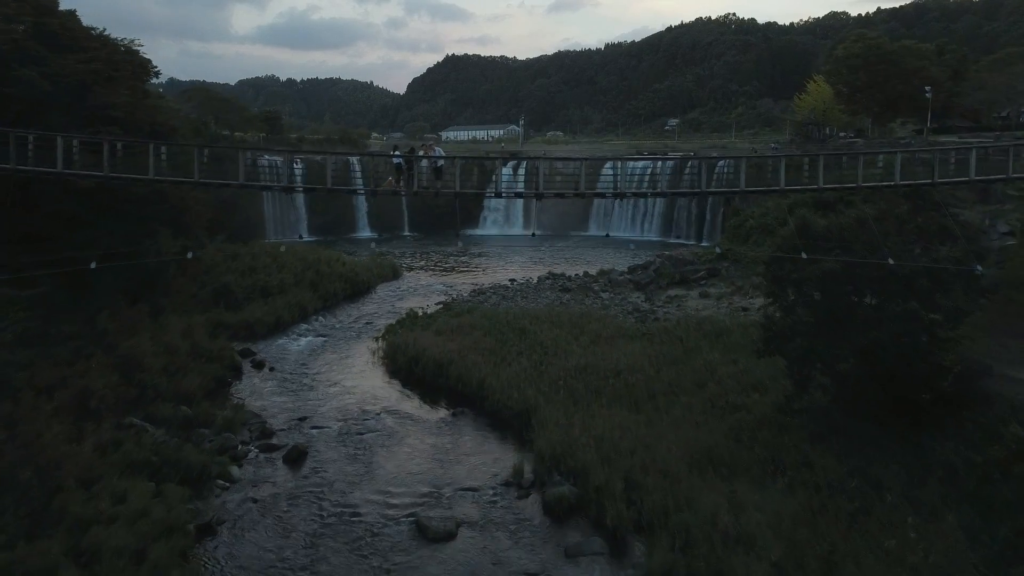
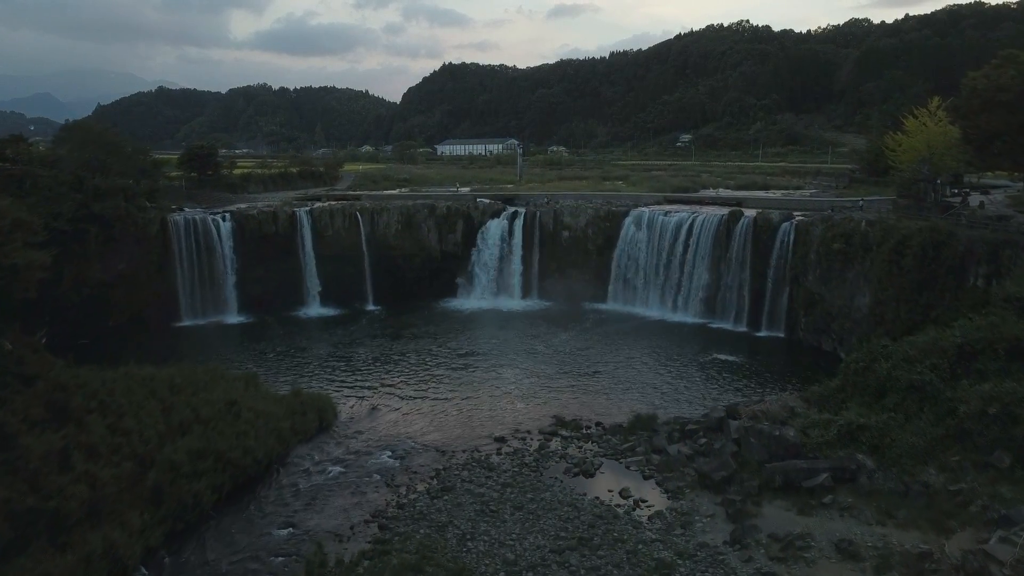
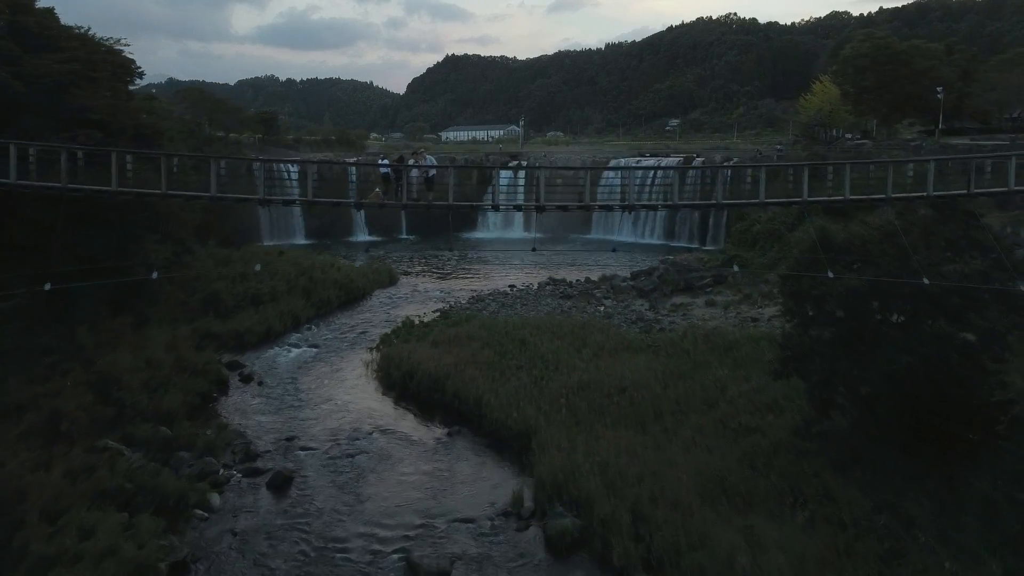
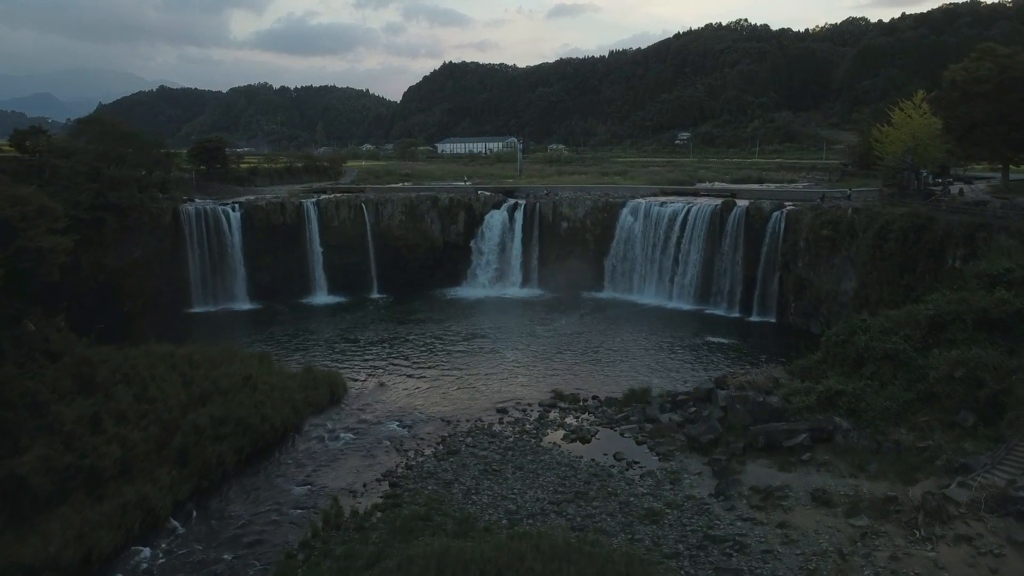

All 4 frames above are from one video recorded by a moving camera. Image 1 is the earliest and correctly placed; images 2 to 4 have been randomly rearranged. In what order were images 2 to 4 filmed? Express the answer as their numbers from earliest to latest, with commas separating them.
3, 4, 2
